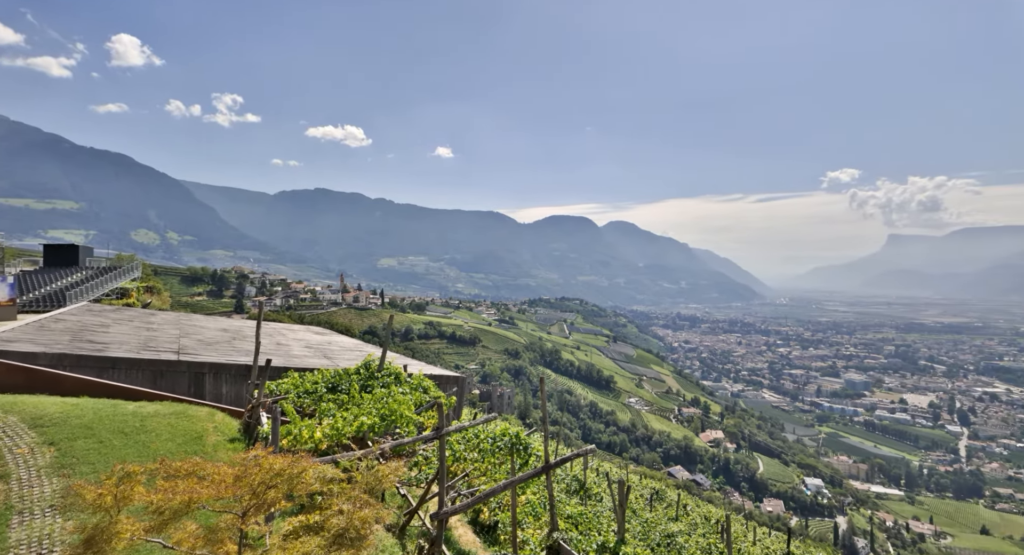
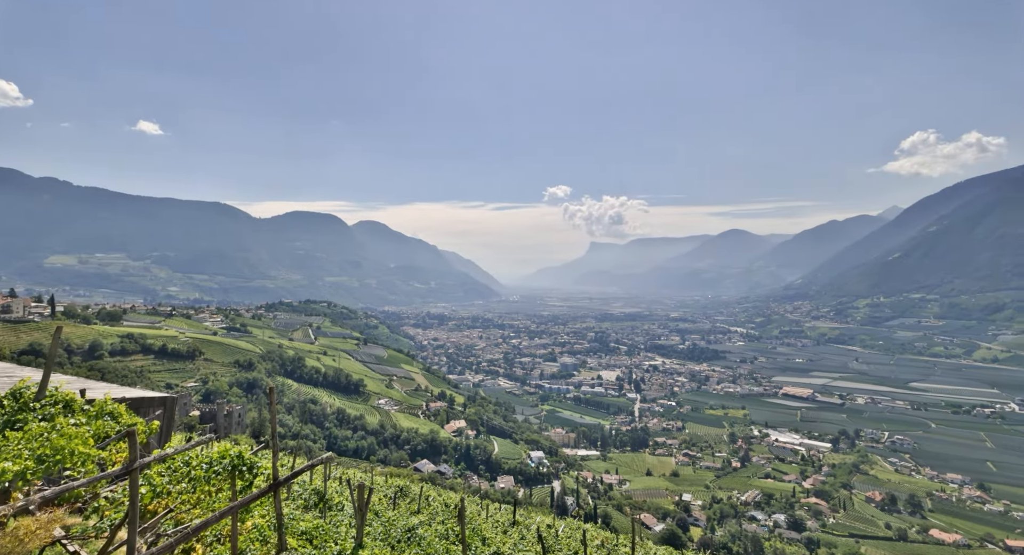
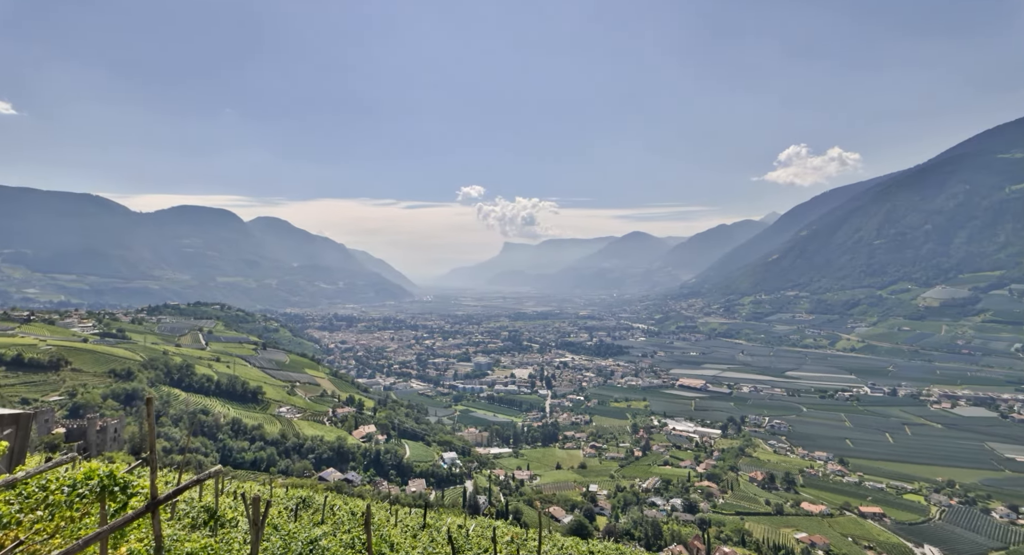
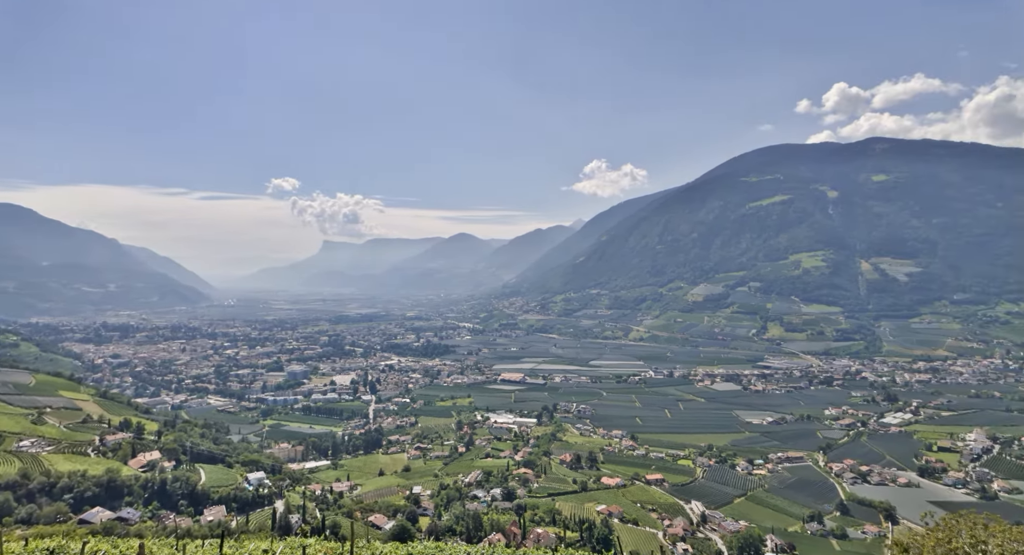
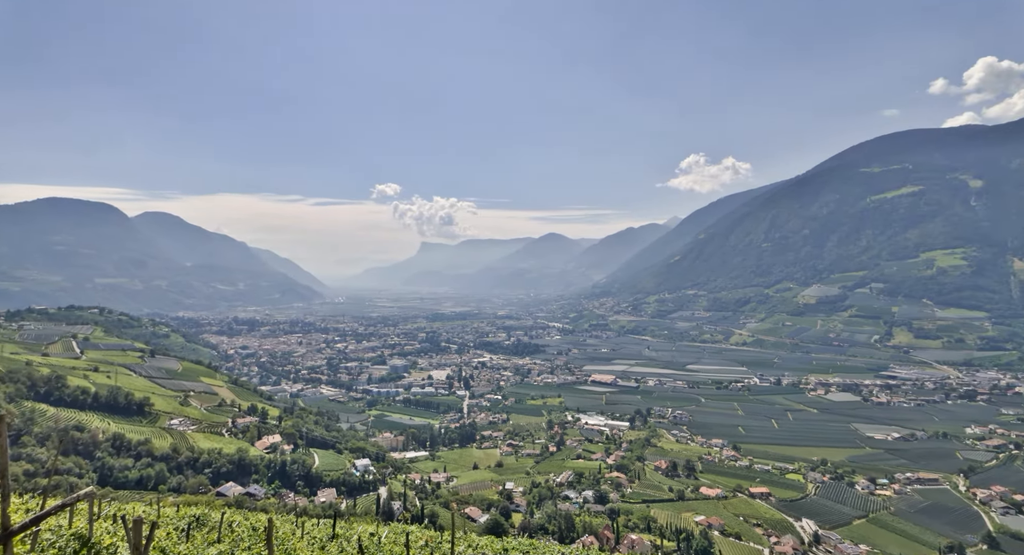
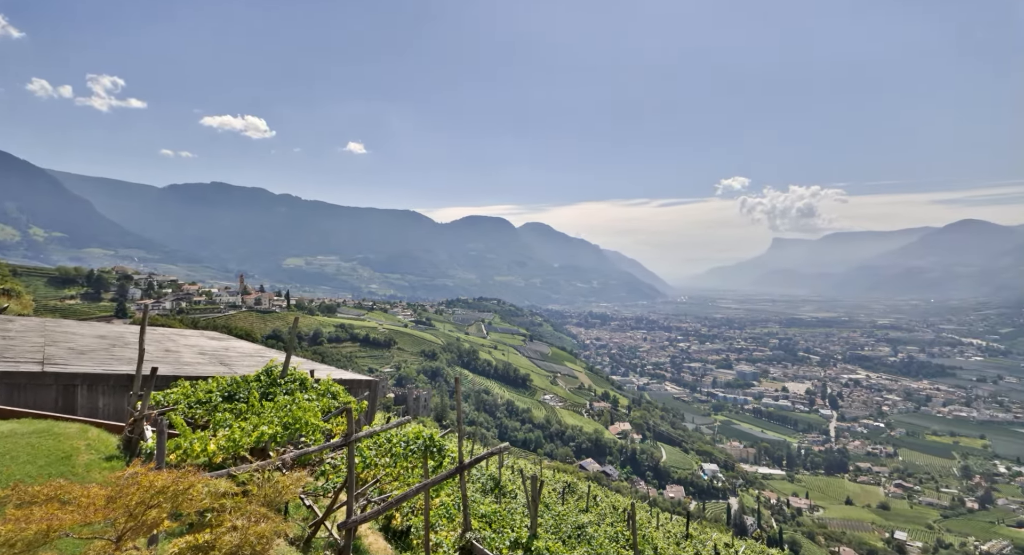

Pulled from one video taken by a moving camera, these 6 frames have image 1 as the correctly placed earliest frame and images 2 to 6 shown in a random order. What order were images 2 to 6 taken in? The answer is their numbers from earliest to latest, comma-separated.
6, 2, 3, 5, 4
